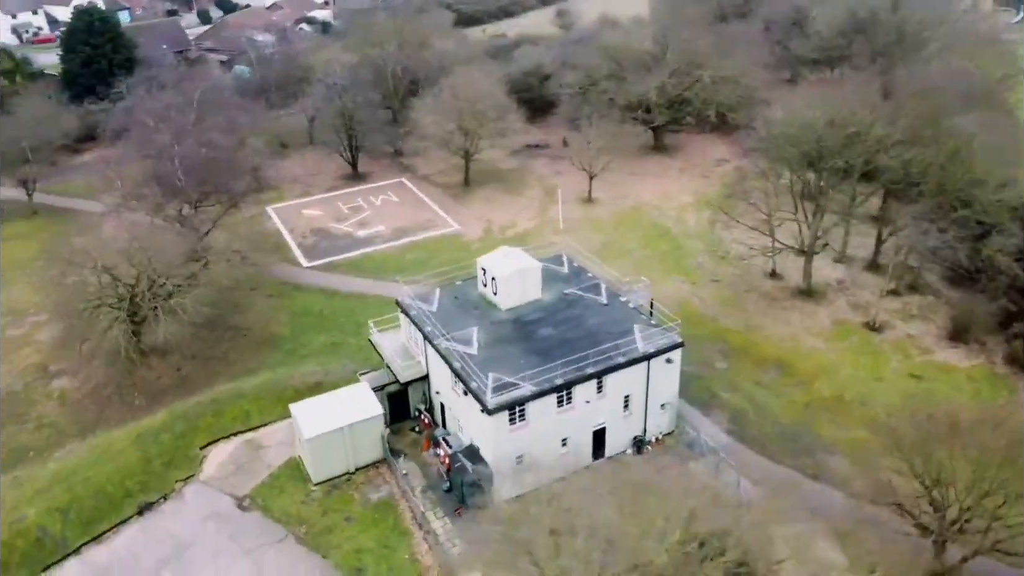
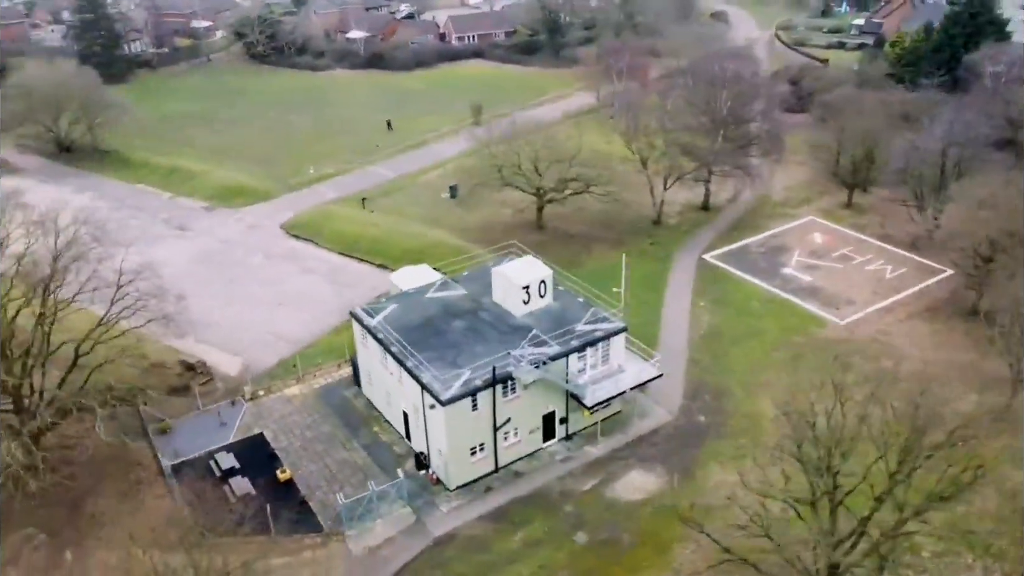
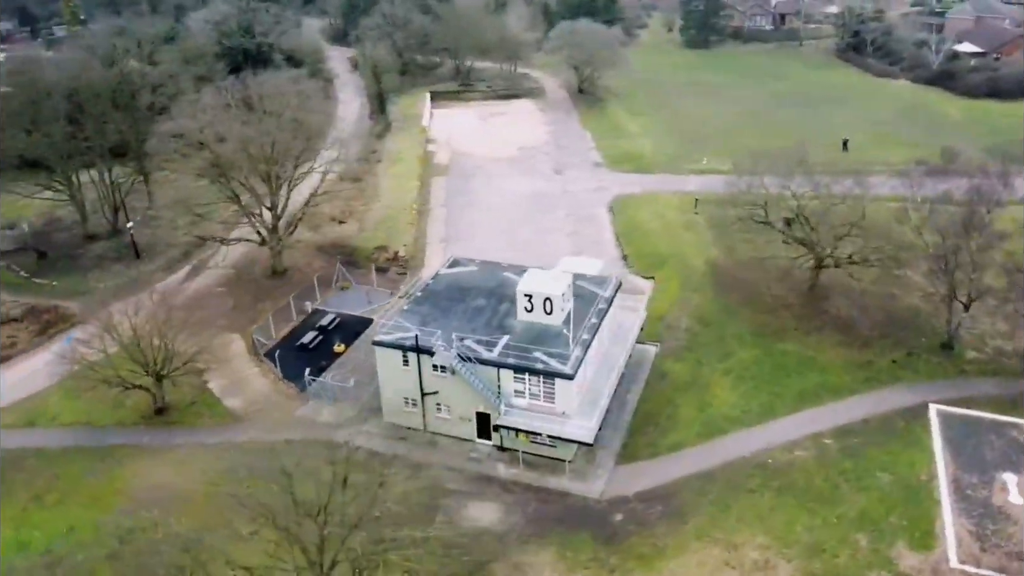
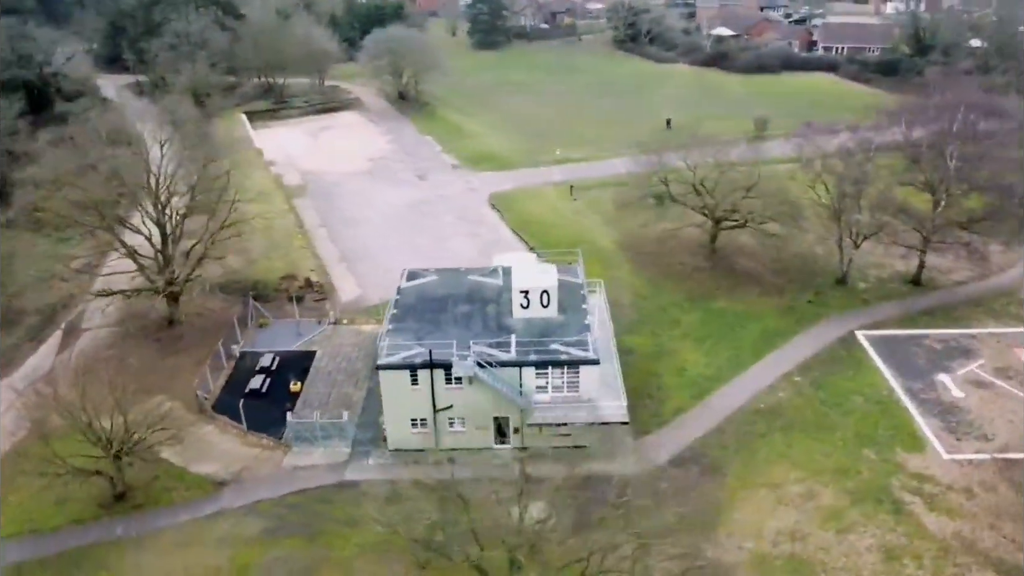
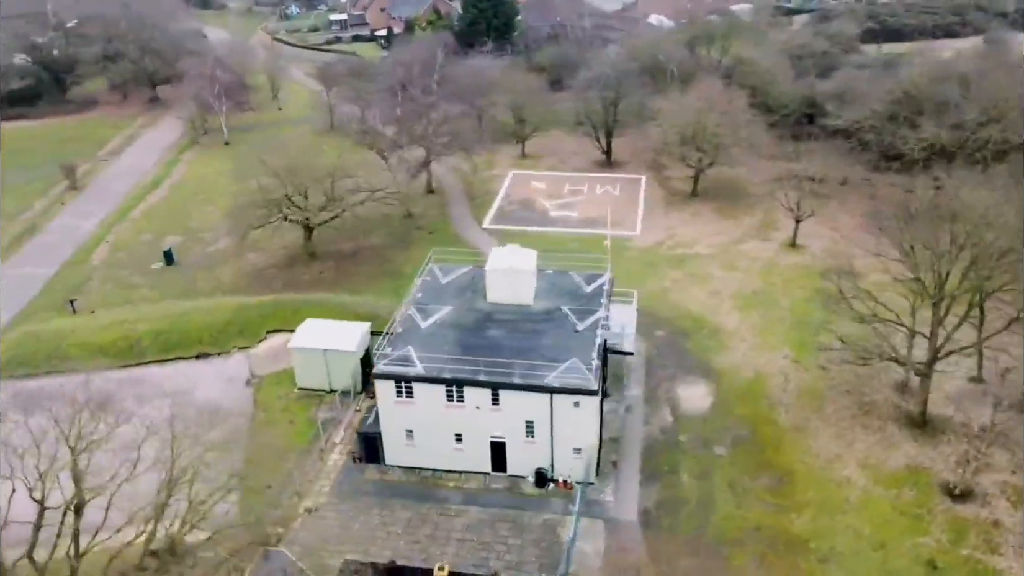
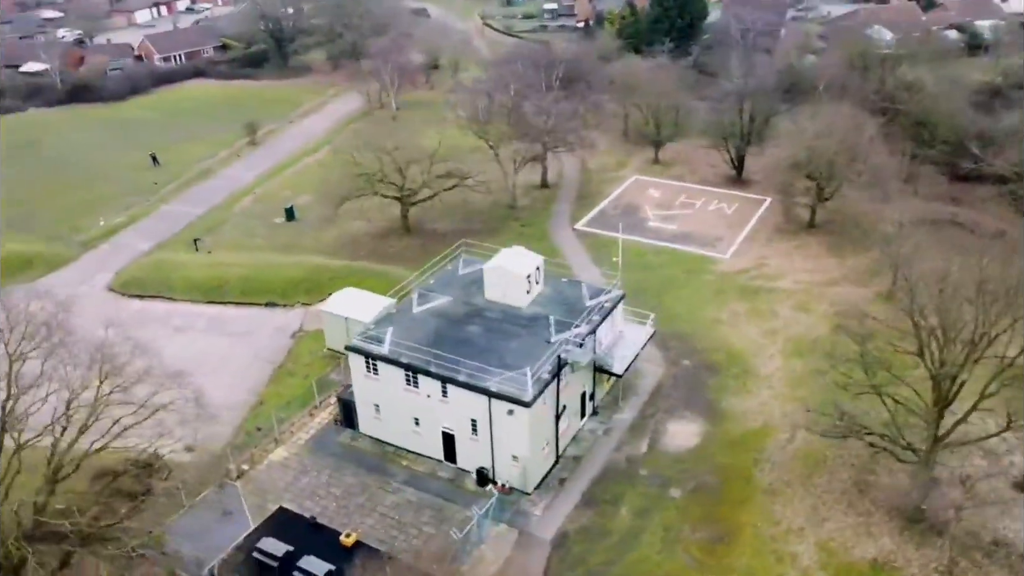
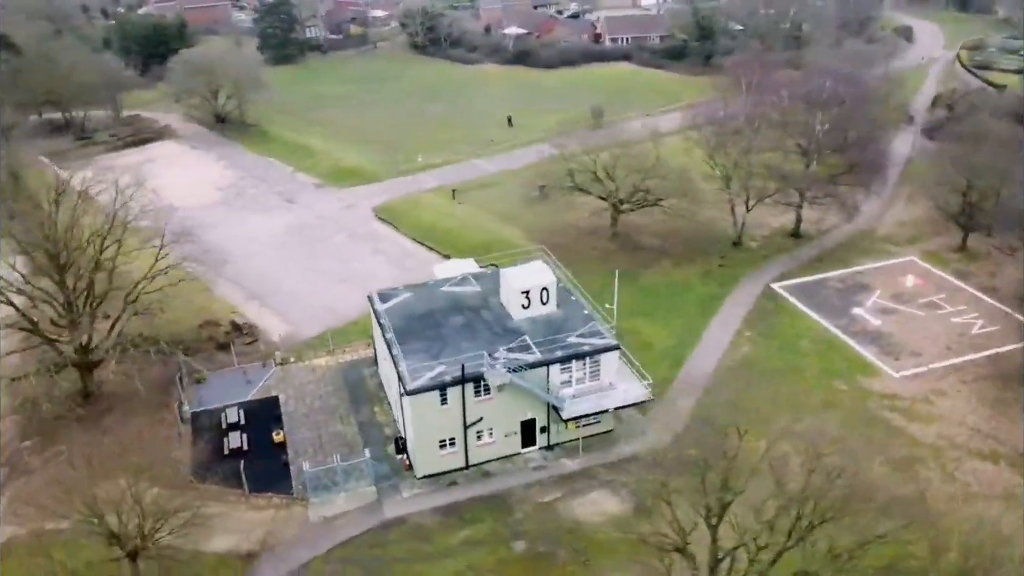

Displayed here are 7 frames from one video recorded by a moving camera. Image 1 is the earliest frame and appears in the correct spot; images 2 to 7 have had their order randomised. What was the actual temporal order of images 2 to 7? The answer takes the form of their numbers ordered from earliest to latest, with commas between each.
5, 6, 2, 7, 4, 3
